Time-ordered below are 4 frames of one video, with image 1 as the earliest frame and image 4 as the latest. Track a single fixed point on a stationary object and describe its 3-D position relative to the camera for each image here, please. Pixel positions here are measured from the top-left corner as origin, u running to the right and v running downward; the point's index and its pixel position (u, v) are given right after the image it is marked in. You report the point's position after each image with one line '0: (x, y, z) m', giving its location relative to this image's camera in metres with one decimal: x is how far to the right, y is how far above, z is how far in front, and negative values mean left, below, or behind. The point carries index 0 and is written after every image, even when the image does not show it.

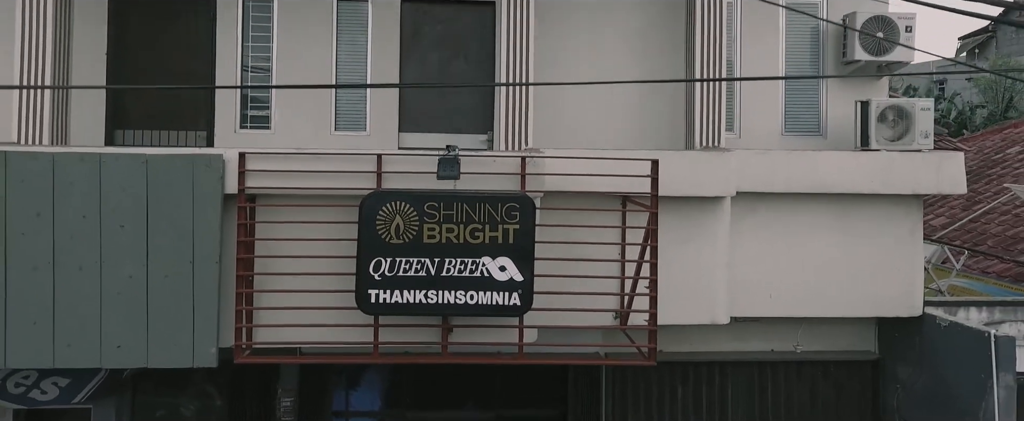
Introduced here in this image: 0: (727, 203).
0: (+1.8, +0.1, +8.3) m
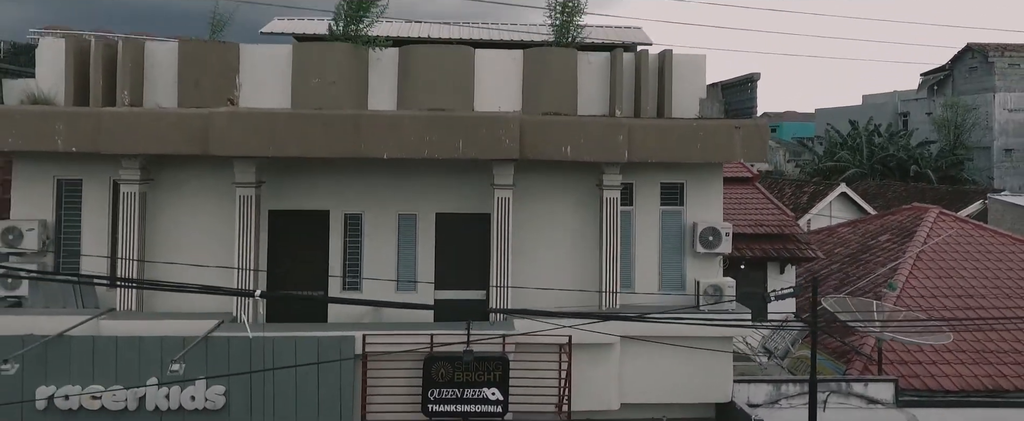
0: (+1.6, -2.1, +15.3) m
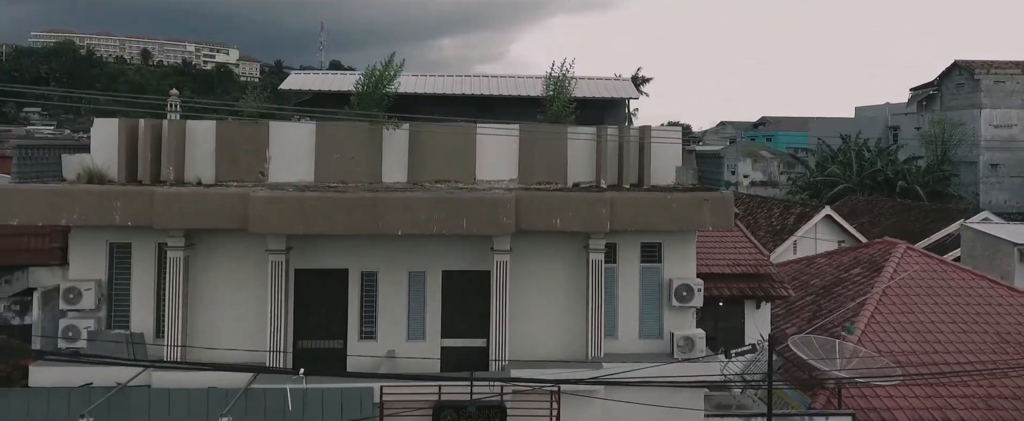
0: (+1.5, -3.2, +17.5) m
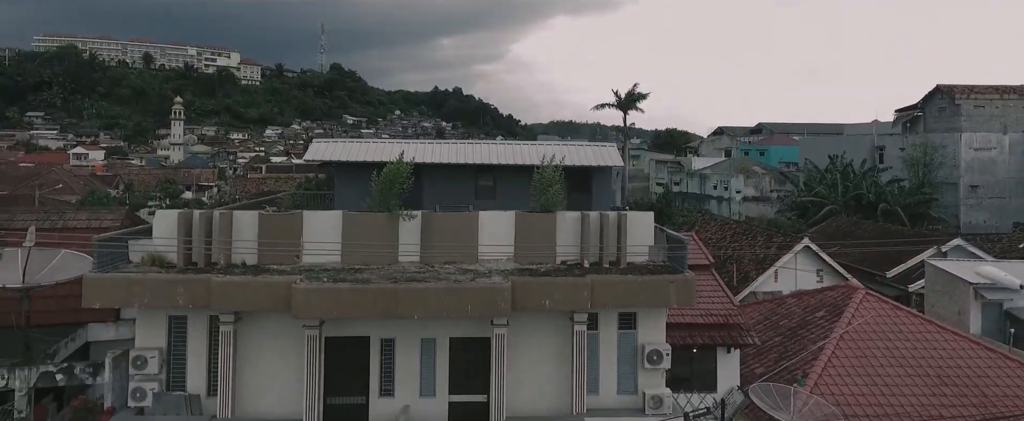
0: (+1.5, -4.9, +20.9) m
